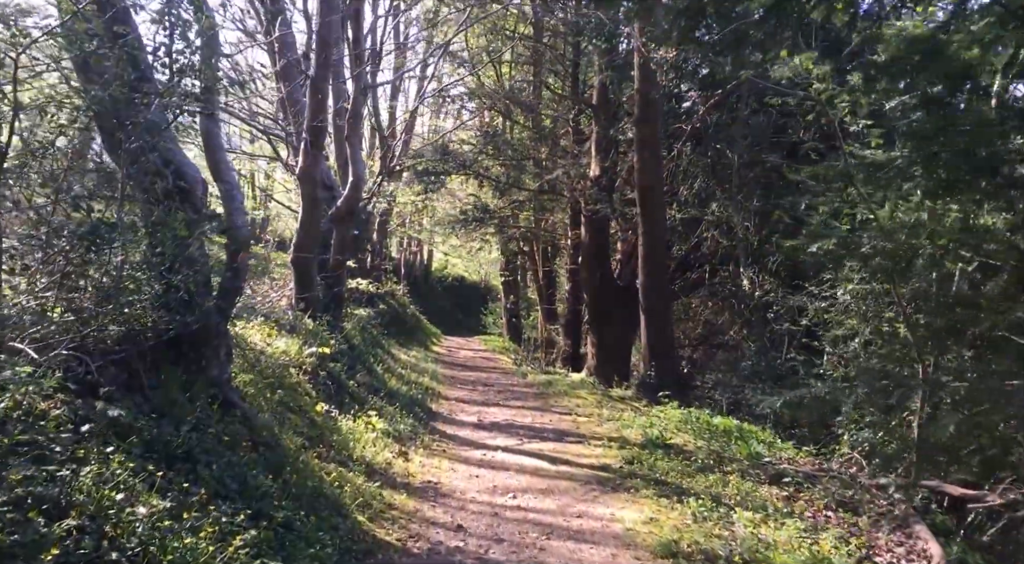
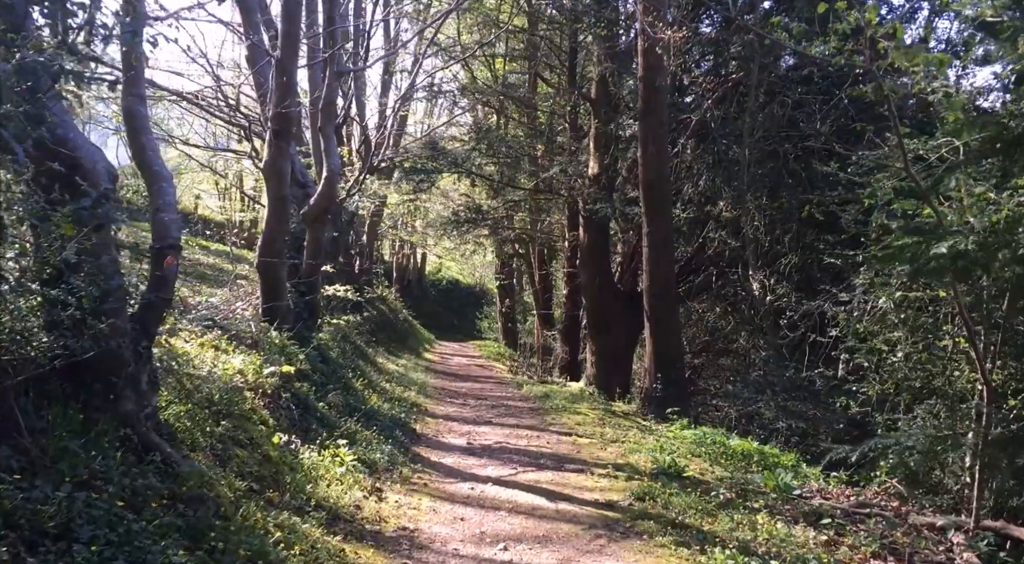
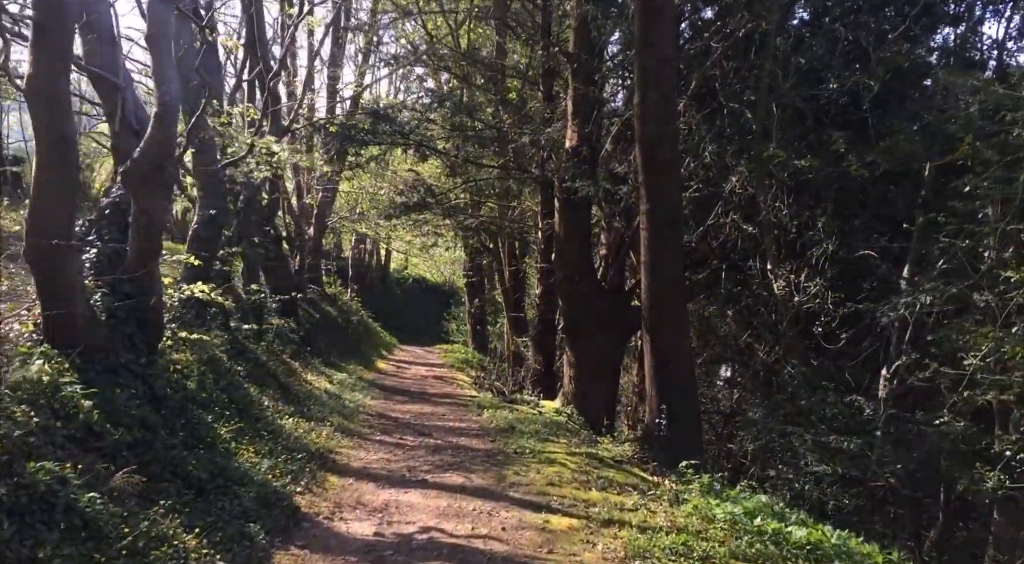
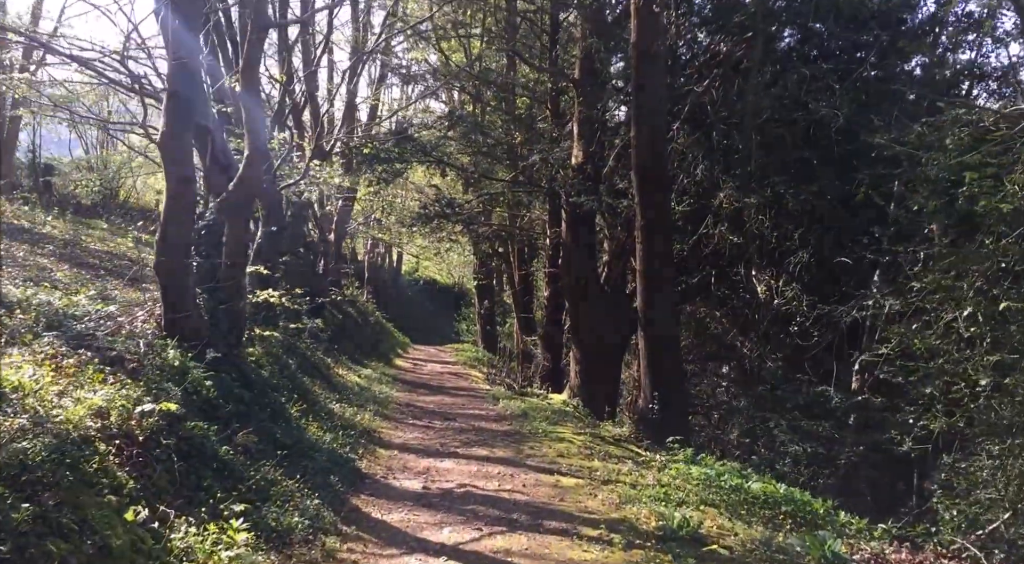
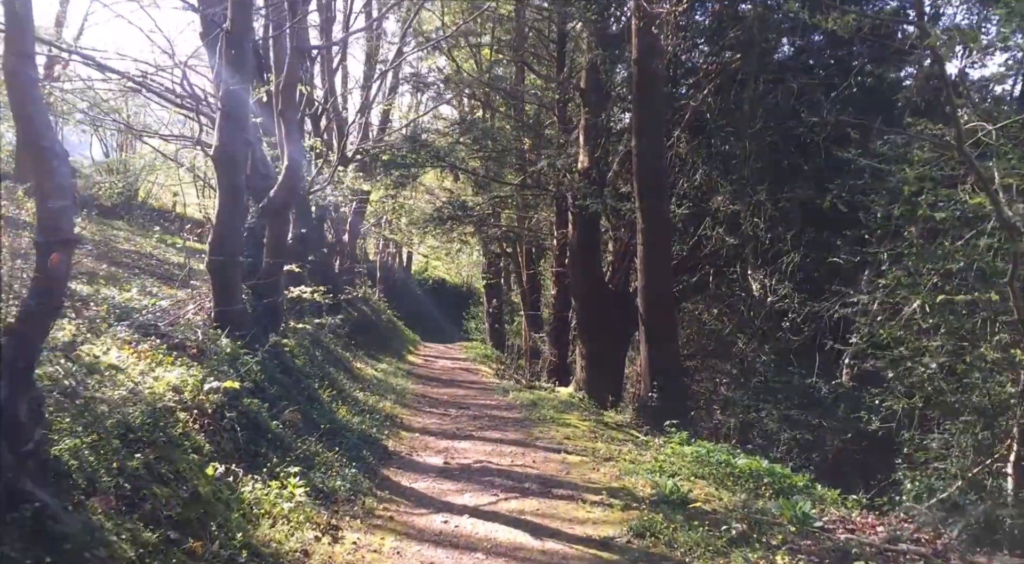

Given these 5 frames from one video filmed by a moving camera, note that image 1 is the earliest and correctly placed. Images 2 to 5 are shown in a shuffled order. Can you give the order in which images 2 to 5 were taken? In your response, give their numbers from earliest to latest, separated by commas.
2, 5, 4, 3
